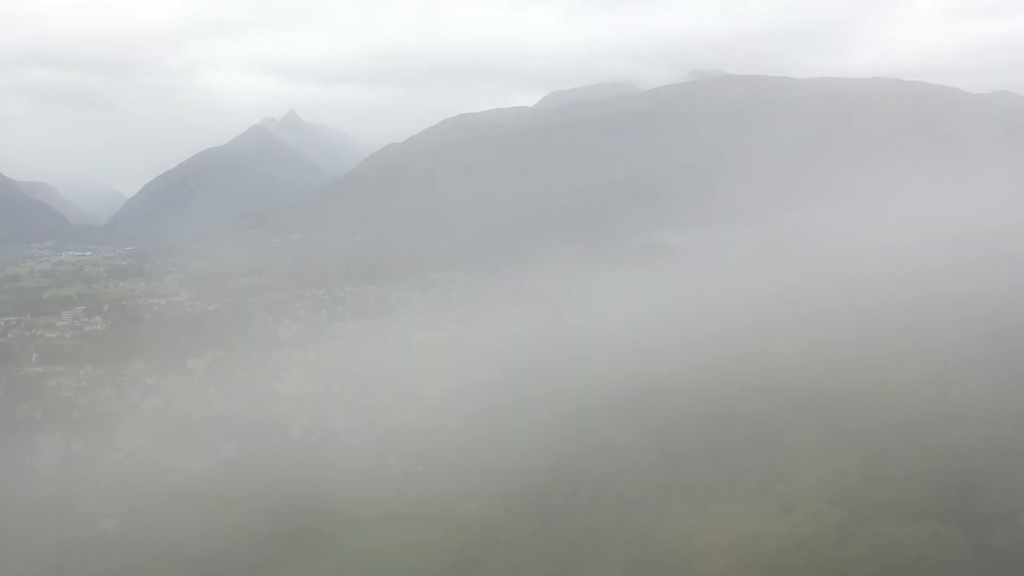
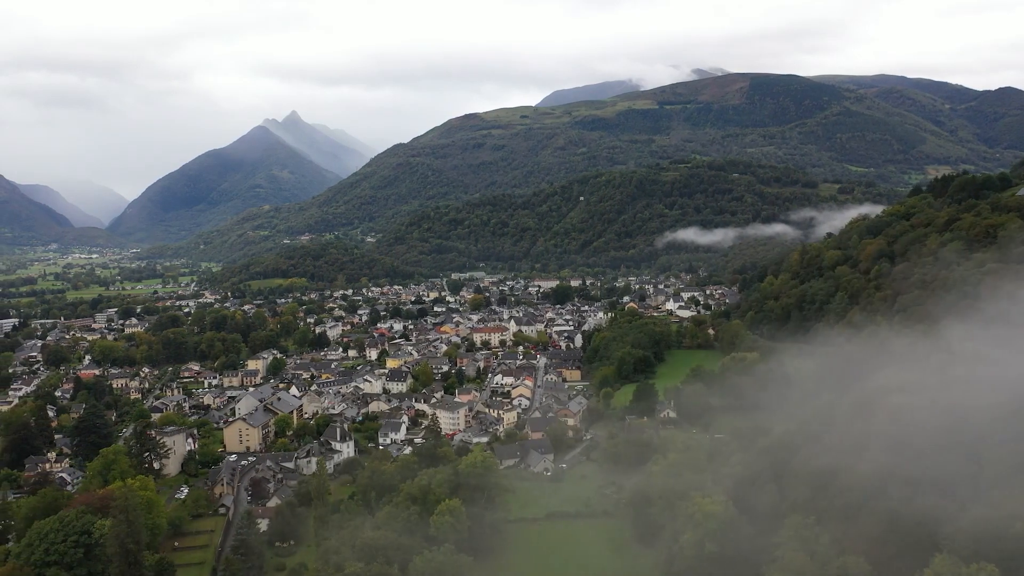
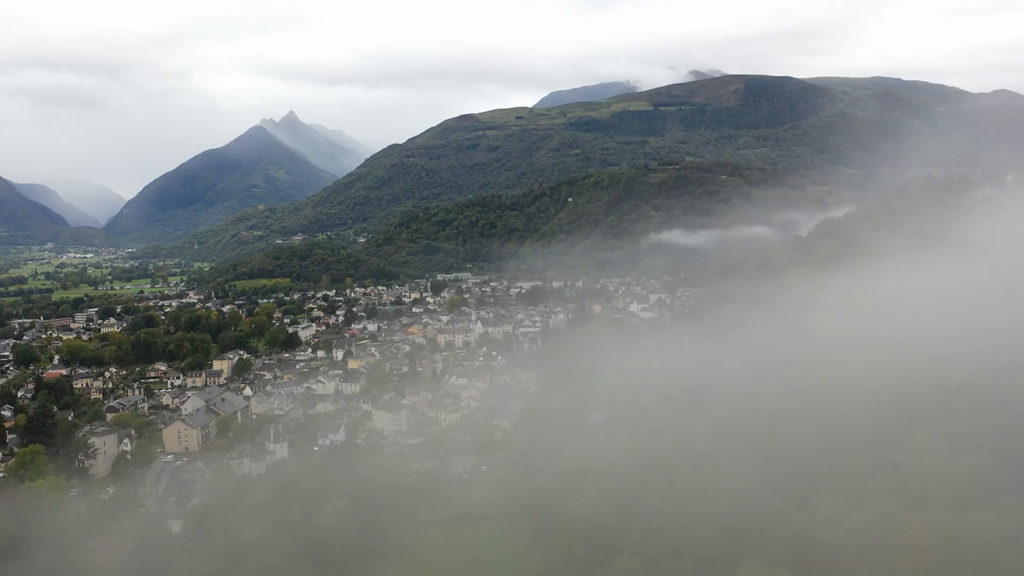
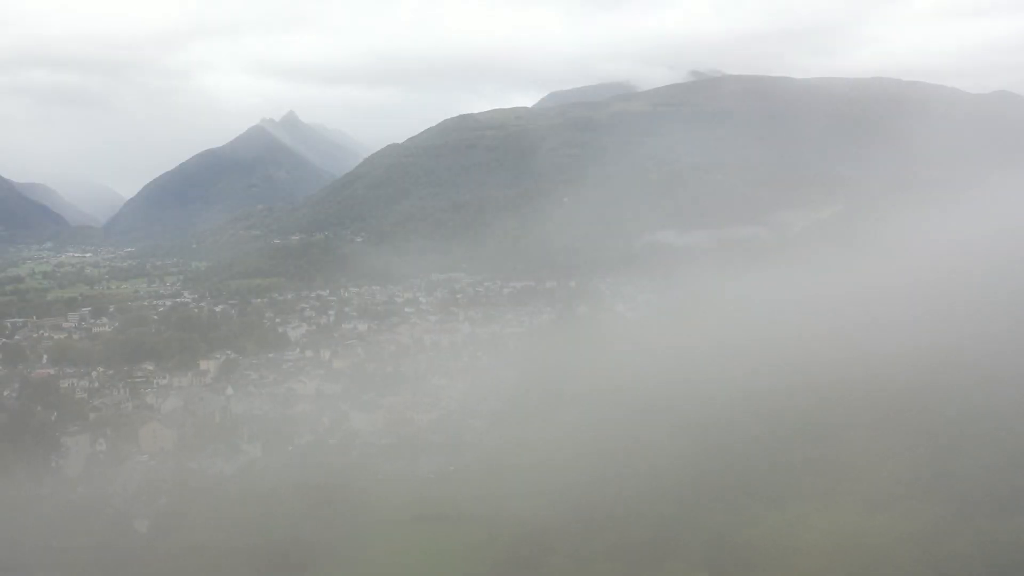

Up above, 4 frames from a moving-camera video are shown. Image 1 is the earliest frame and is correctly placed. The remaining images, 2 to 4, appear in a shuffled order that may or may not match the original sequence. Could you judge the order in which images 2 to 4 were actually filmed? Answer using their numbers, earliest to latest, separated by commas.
4, 3, 2
